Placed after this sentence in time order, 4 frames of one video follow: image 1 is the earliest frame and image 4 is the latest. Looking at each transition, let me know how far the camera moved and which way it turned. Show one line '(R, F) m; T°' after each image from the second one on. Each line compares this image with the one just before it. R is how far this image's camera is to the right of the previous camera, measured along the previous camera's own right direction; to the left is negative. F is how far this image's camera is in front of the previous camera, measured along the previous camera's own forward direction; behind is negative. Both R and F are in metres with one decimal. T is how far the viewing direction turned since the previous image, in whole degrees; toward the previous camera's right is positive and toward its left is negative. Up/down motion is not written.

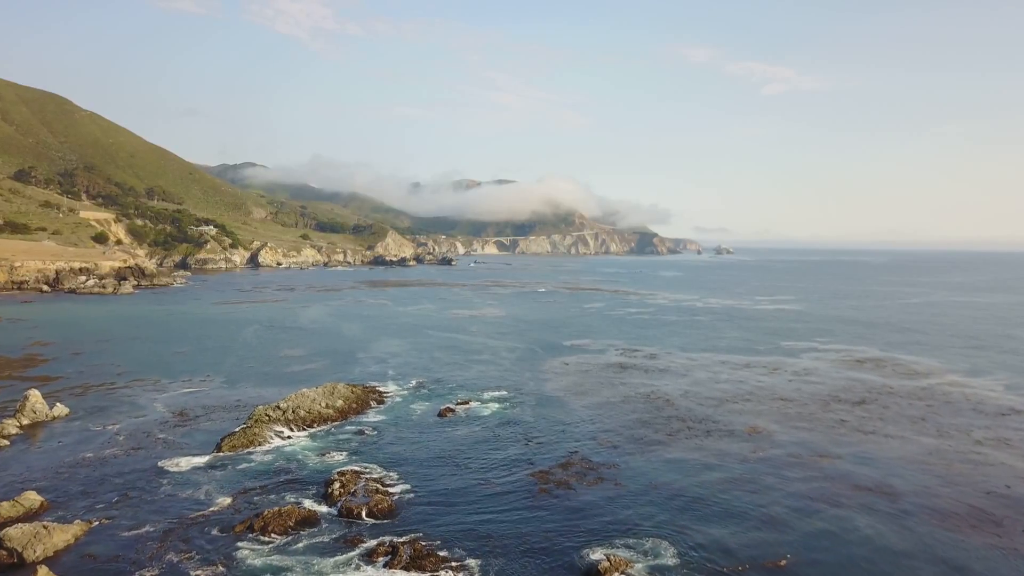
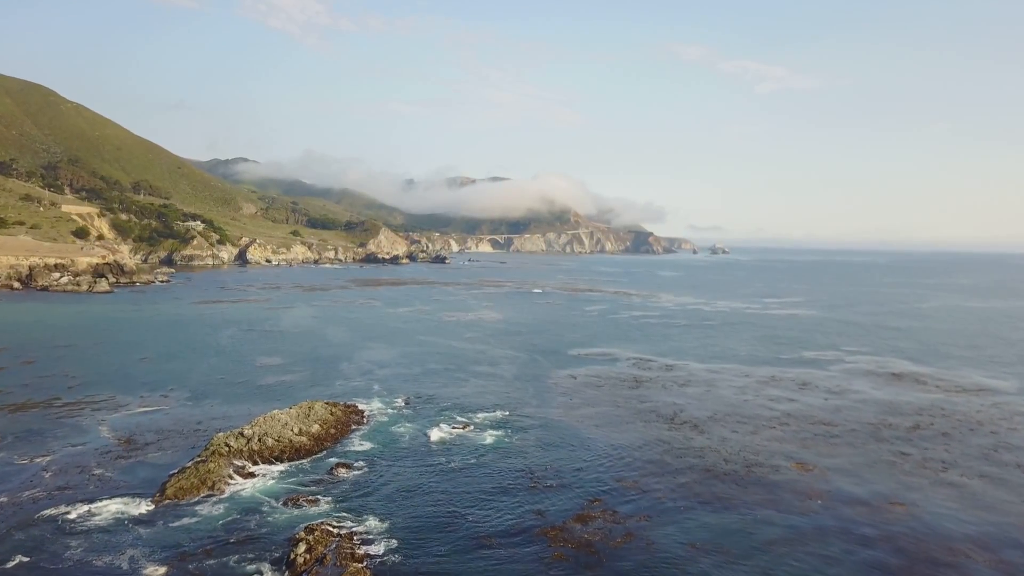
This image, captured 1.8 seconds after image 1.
(-0.4, +3.6) m; +1°
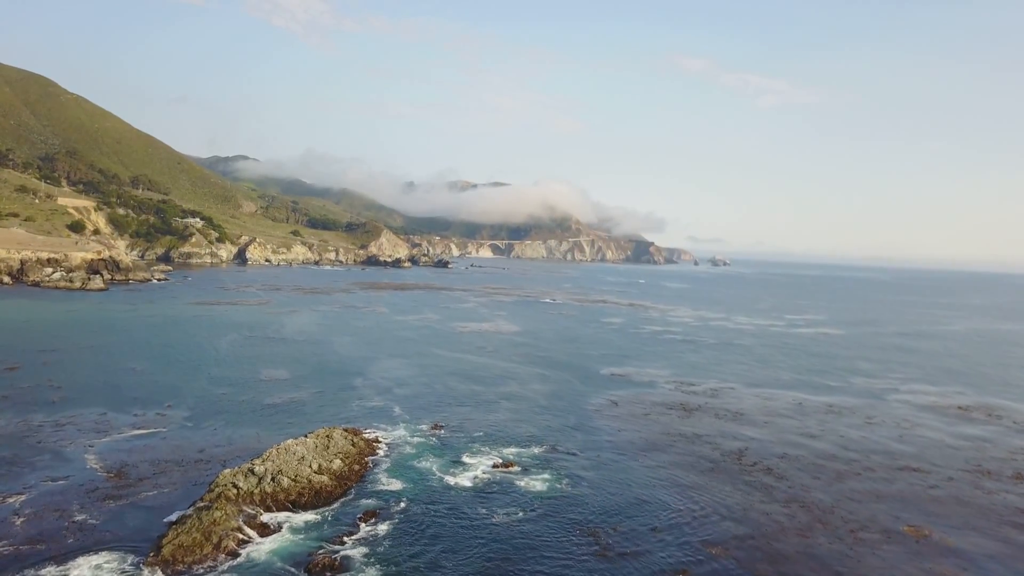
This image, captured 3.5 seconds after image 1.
(-2.0, +3.0) m; 0°
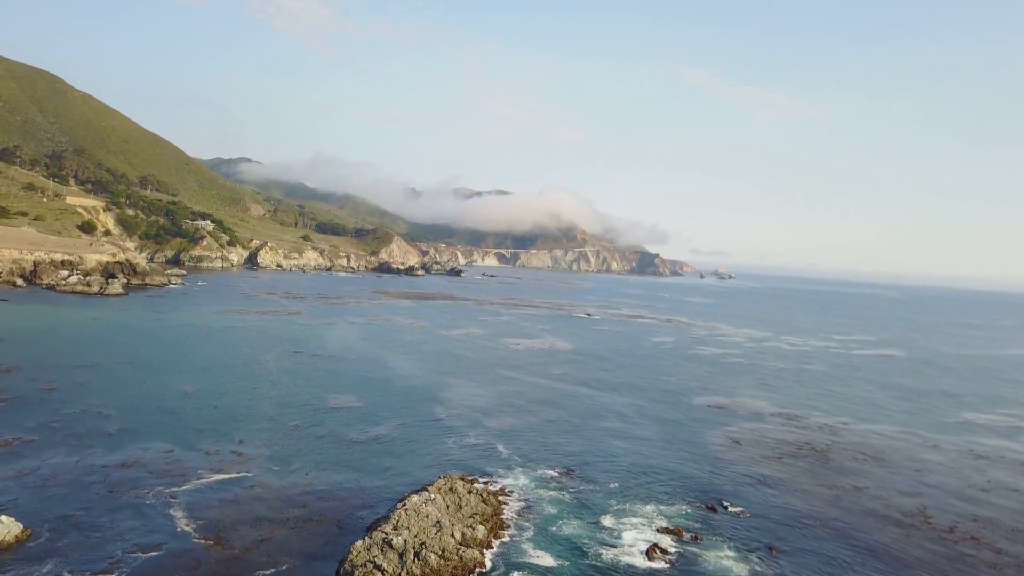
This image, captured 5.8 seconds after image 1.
(-5.0, +3.3) m; 0°
